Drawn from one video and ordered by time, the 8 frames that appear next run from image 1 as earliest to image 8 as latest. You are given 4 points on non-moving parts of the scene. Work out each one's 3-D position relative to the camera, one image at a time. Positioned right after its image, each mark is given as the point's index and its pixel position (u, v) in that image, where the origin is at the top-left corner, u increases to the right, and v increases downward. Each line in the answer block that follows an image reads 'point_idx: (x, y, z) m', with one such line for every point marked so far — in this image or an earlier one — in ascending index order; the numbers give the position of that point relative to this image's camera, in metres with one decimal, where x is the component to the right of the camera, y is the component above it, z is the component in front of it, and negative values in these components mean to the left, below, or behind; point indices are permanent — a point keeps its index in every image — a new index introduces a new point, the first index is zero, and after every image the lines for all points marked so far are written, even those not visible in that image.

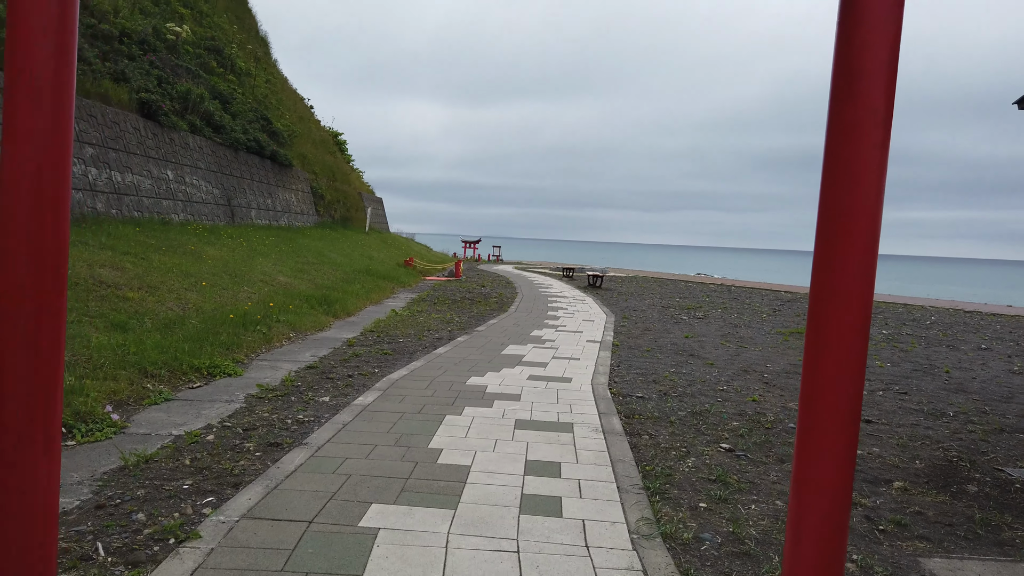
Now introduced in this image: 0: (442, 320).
0: (-1.0, -0.5, +11.1) m
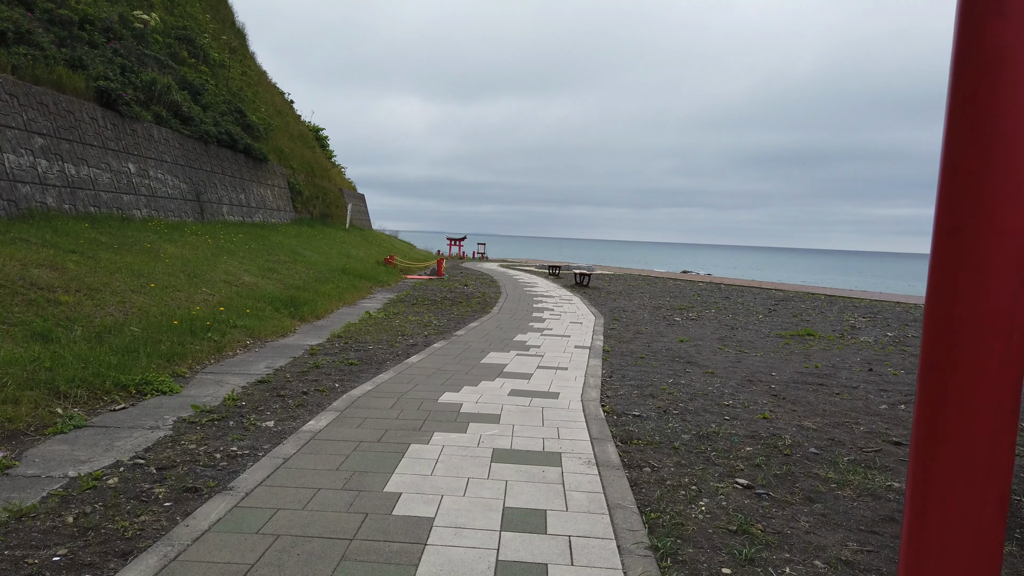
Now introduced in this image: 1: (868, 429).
0: (-1.3, -0.5, +10.3) m
1: (+2.6, -1.0, +5.5) m
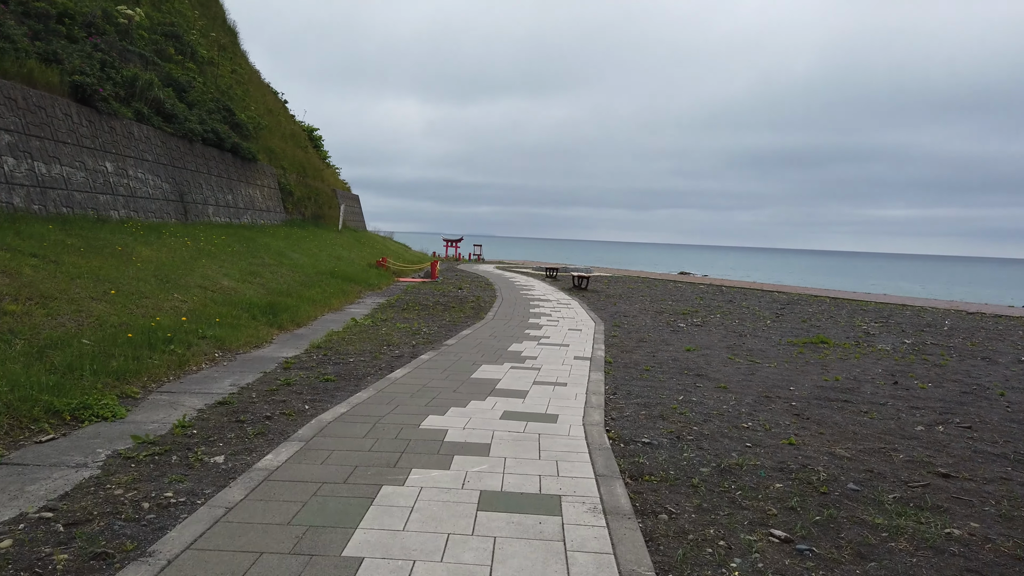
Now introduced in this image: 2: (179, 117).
0: (-1.3, -0.6, +9.6) m
1: (+2.5, -1.1, +4.8) m
2: (-8.3, +4.2, +18.7) m
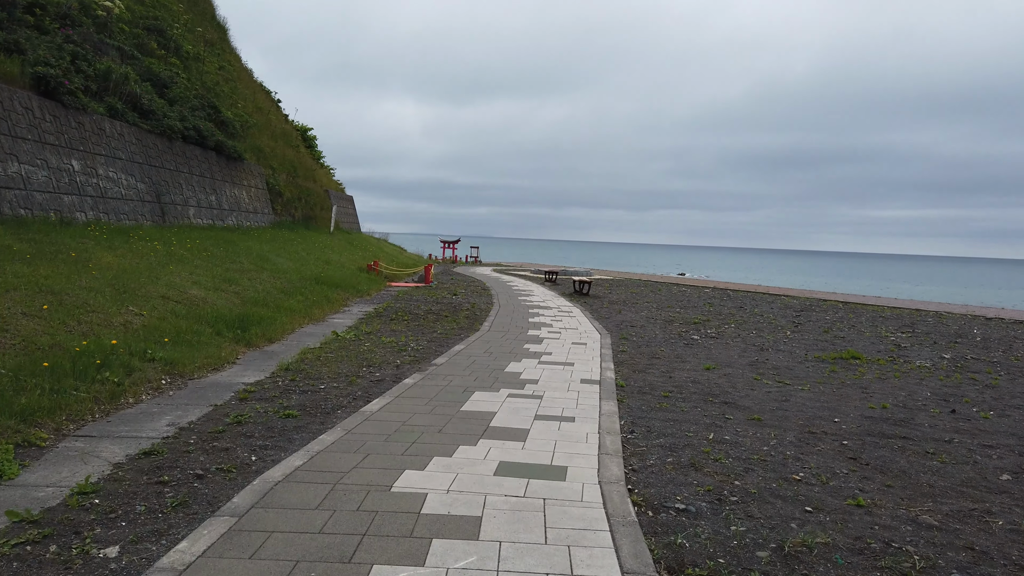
0: (-1.4, -0.7, +8.6) m
1: (+2.5, -1.2, +3.8) m
2: (-8.3, +4.1, +17.7) m
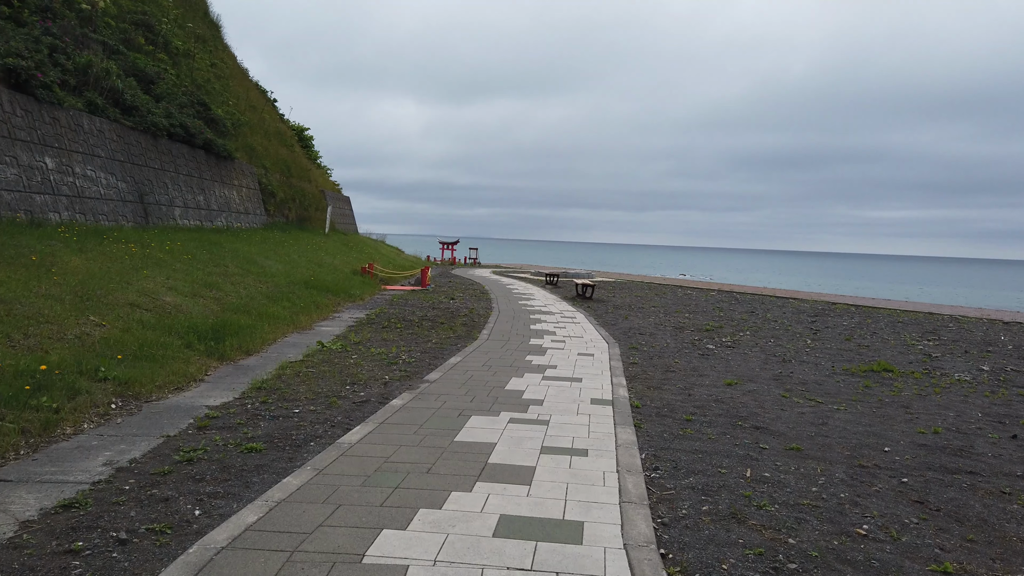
0: (-1.4, -0.8, +7.8) m
1: (+2.5, -1.3, +3.0) m
2: (-8.3, +4.0, +16.9) m
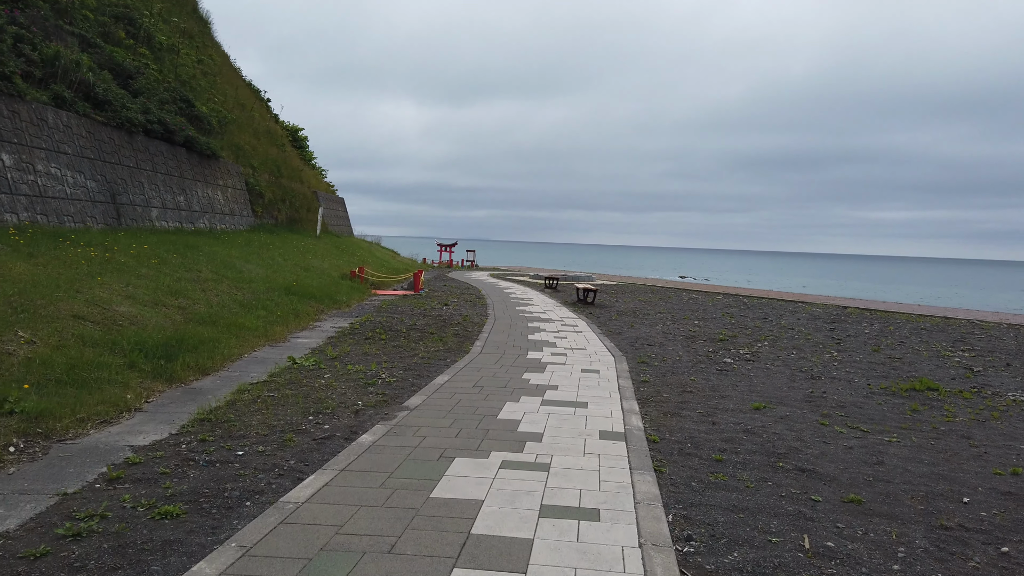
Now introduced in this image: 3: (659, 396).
0: (-1.4, -0.8, +6.9) m
1: (+2.5, -1.3, +2.1) m
2: (-8.4, +3.9, +16.0) m
3: (+1.3, -0.9, +6.7) m
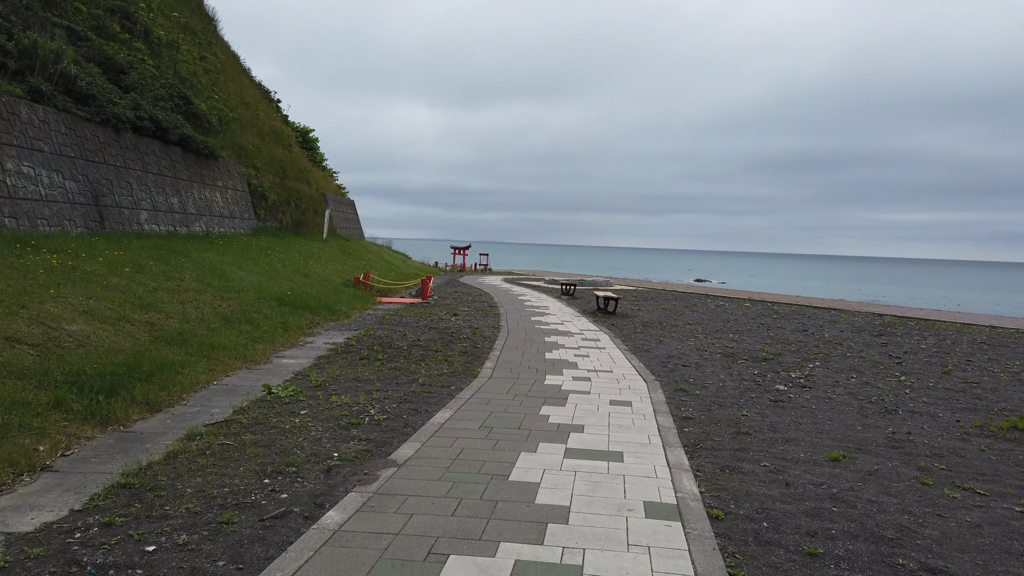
0: (-1.3, -1.0, +5.6) m
1: (+2.5, -1.5, +0.8) m
2: (-8.1, +3.7, +14.9) m
3: (+1.4, -1.1, +5.4) m
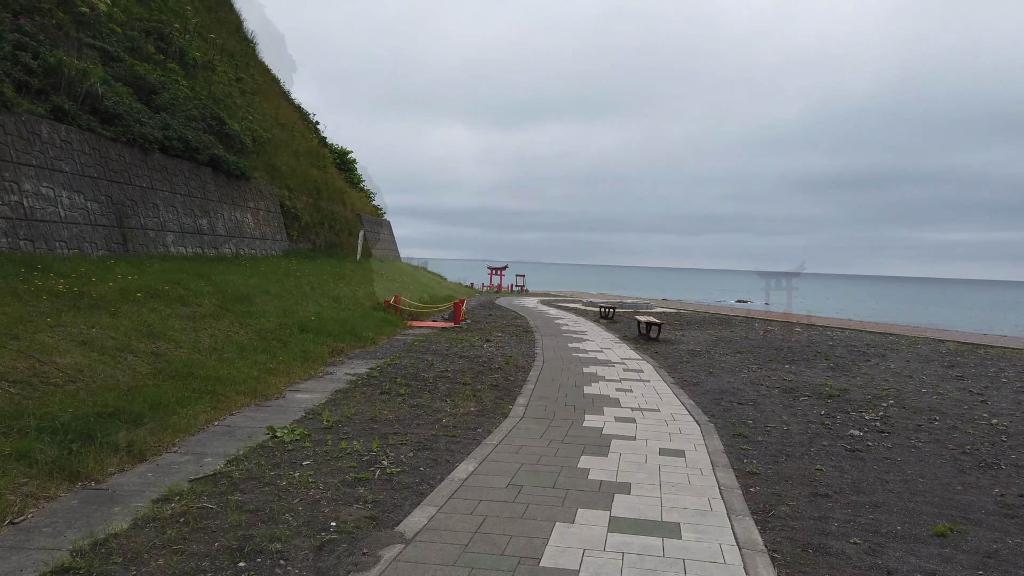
0: (-1.1, -1.2, +4.9) m
1: (+2.5, -1.5, -0.2) m
2: (-7.4, +3.3, +14.6) m
3: (+1.6, -1.3, +4.5) m
